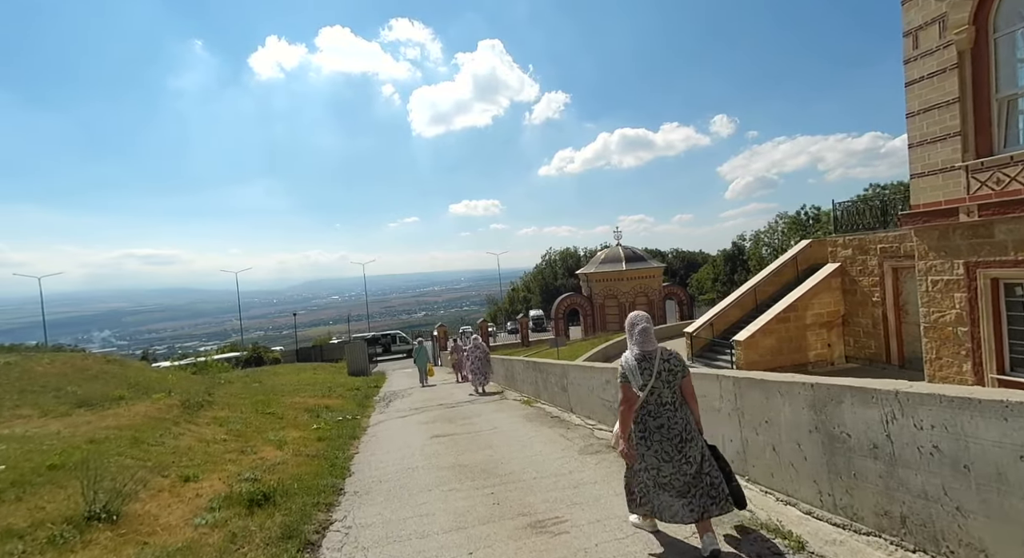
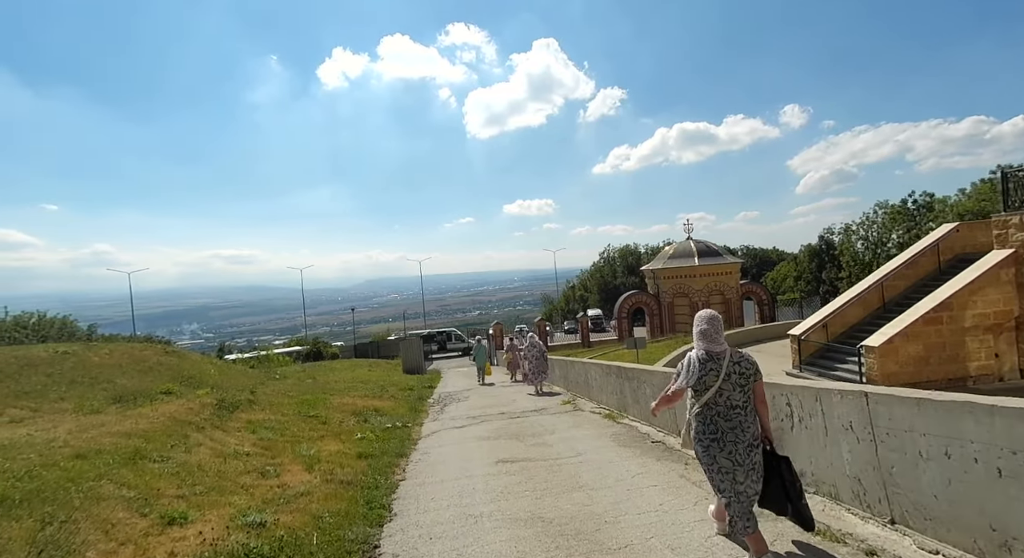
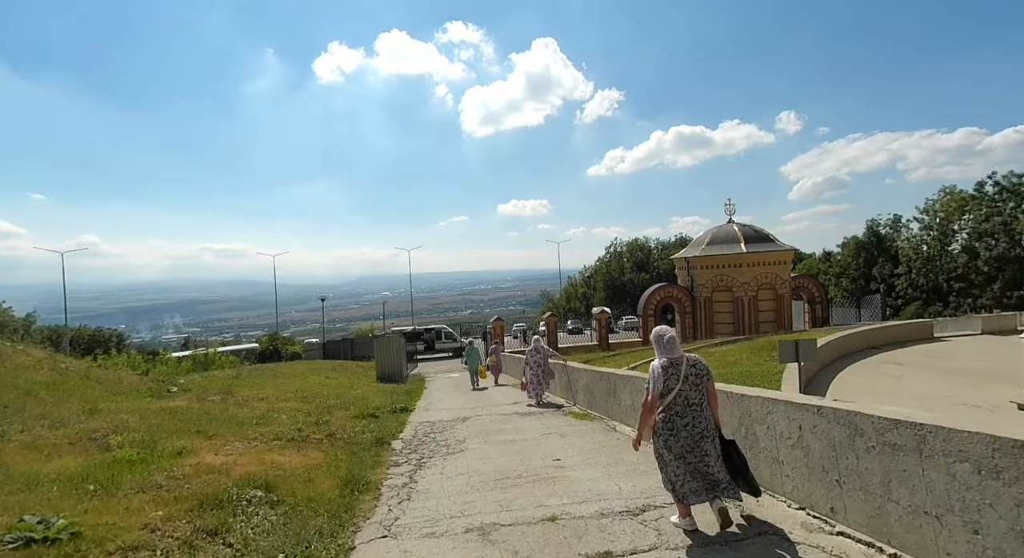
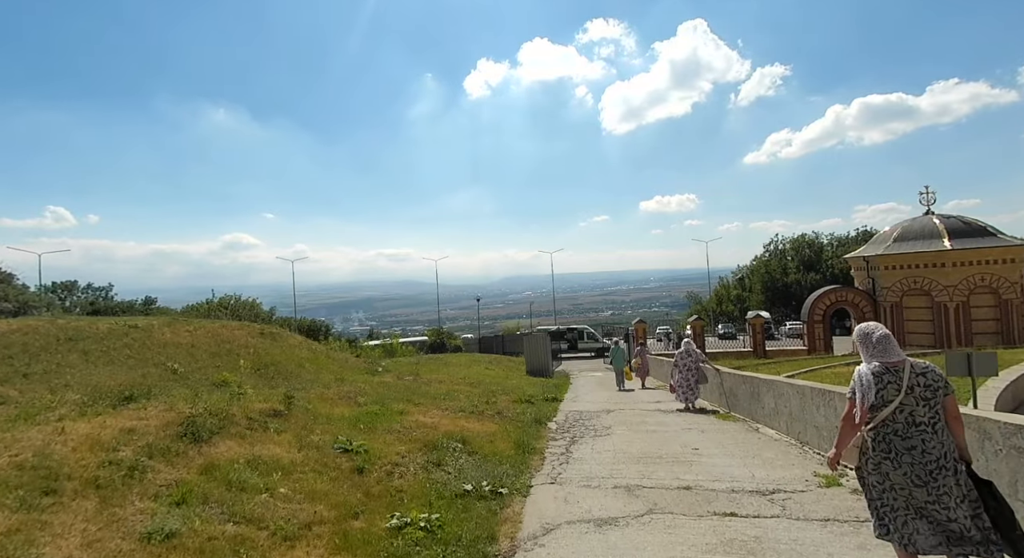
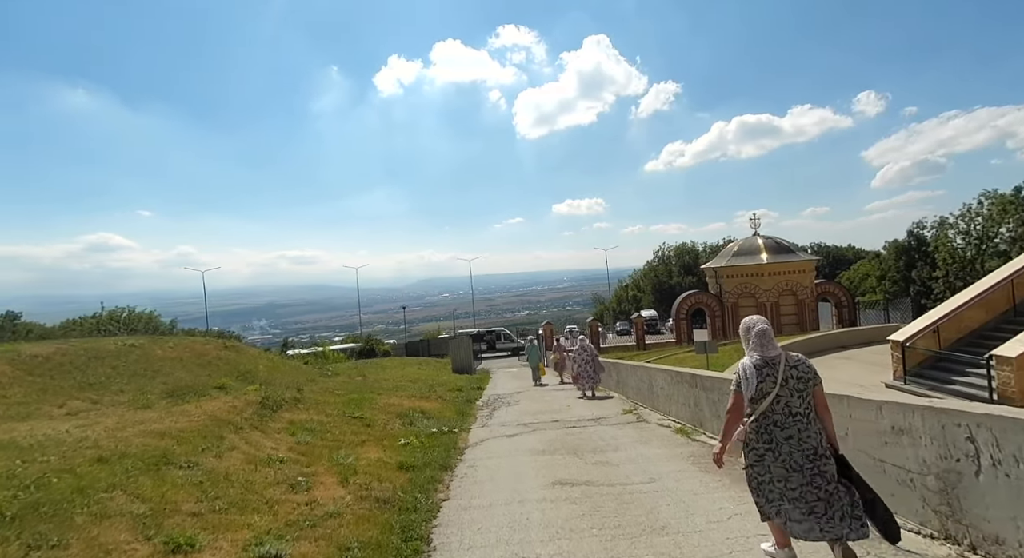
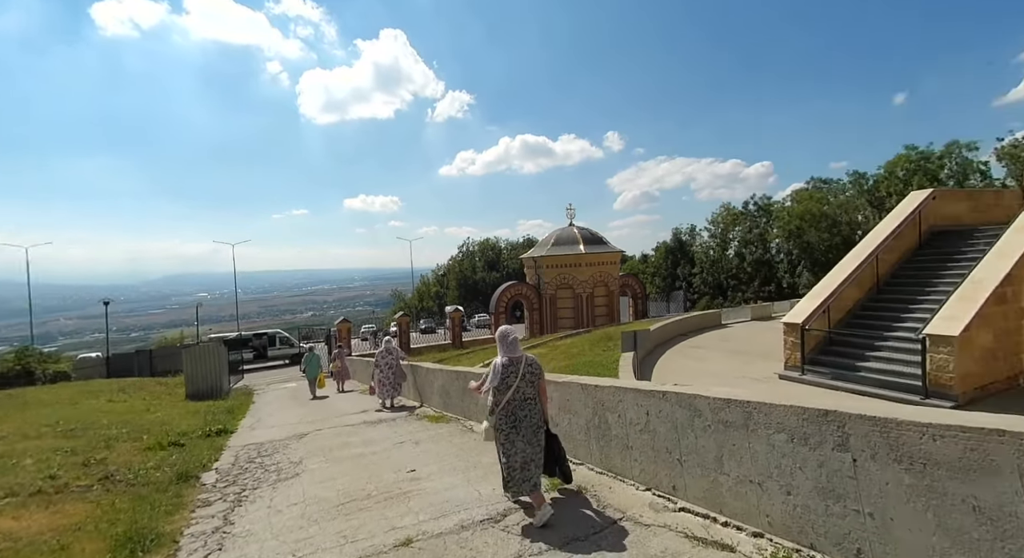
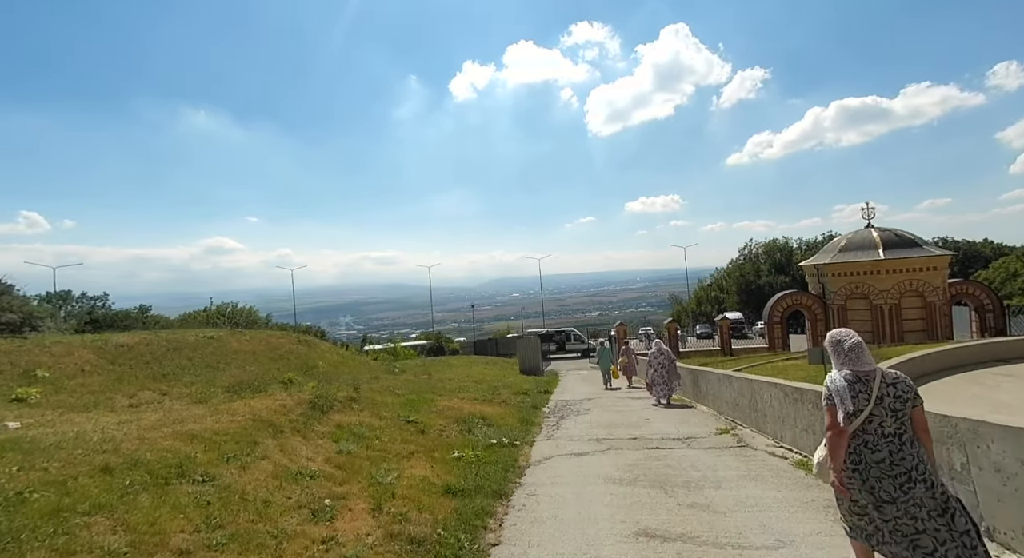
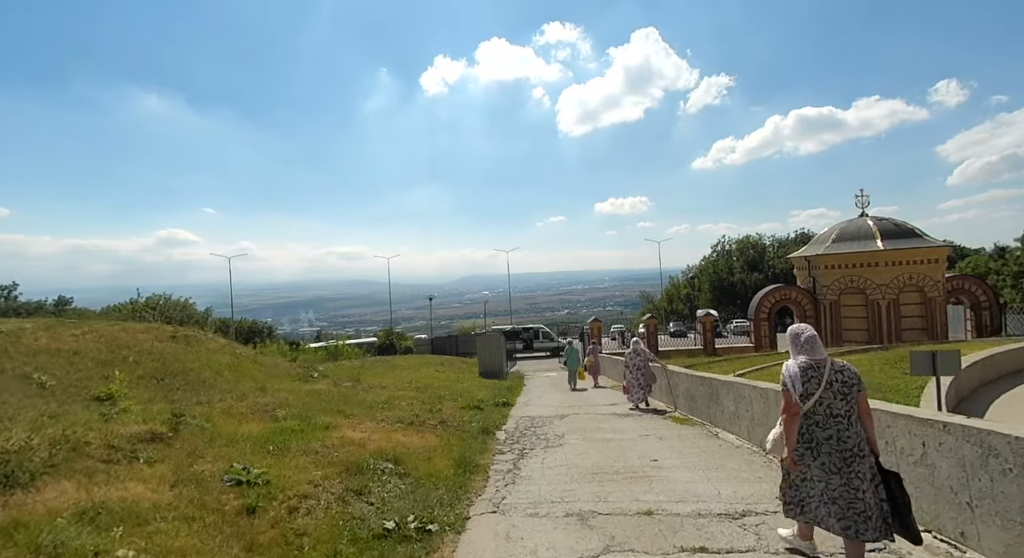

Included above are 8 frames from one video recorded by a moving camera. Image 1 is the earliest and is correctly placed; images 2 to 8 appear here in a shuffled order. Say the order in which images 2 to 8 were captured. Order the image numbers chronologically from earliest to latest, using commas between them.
2, 5, 7, 4, 8, 3, 6
